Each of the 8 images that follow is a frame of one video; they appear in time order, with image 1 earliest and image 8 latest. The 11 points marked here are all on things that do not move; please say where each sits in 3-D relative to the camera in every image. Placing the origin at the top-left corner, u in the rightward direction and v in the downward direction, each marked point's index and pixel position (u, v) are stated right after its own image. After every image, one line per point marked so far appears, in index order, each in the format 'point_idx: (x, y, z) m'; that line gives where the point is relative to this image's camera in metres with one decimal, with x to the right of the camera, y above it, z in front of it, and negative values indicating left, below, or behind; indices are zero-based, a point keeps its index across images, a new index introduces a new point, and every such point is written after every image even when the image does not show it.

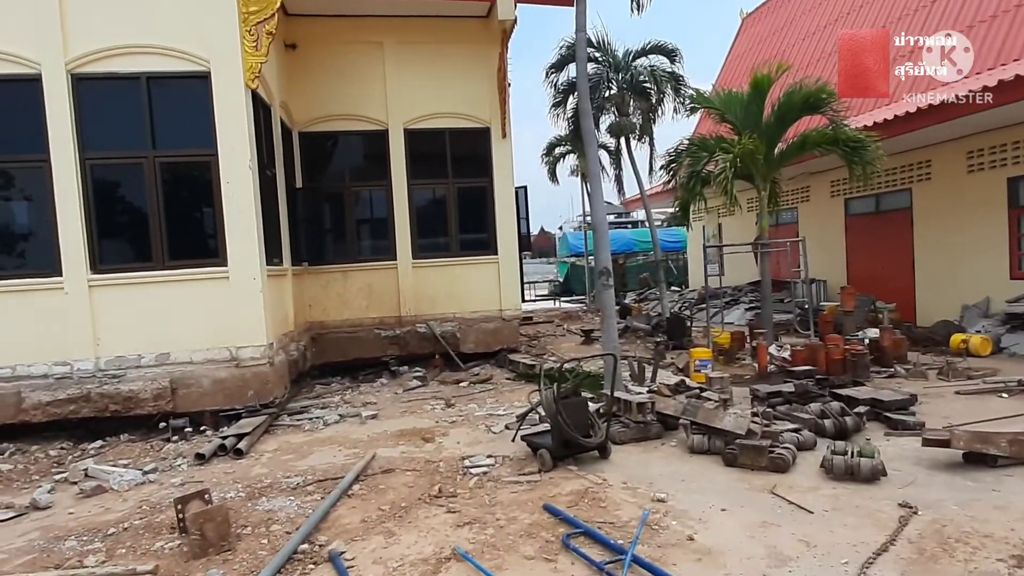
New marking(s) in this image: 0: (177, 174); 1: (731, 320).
0: (-3.6, +1.2, +7.4) m
1: (+4.3, -0.6, +13.7) m
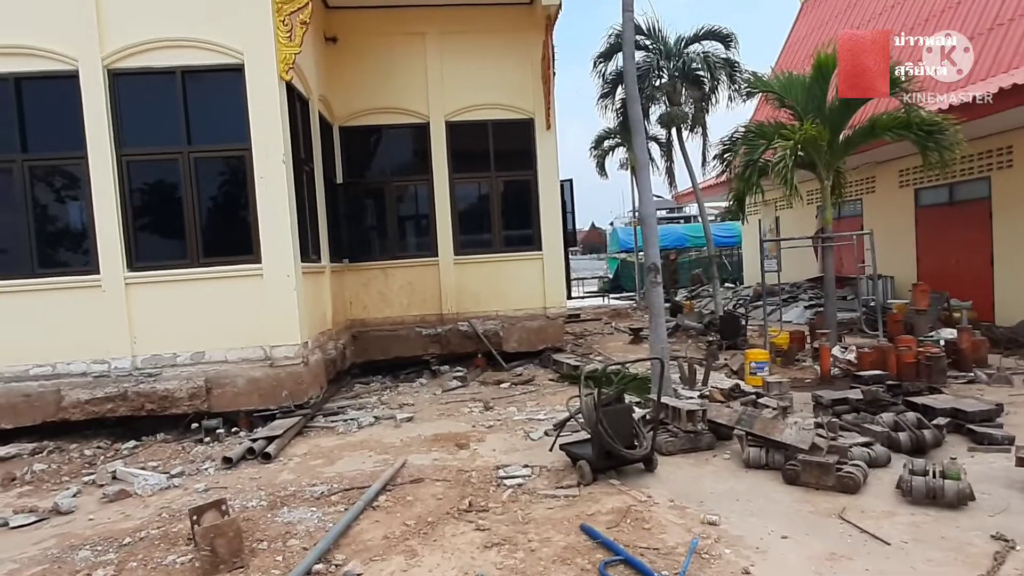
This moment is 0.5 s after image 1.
0: (-3.2, +1.3, +7.3) m
1: (+5.2, -0.5, +13.0) m
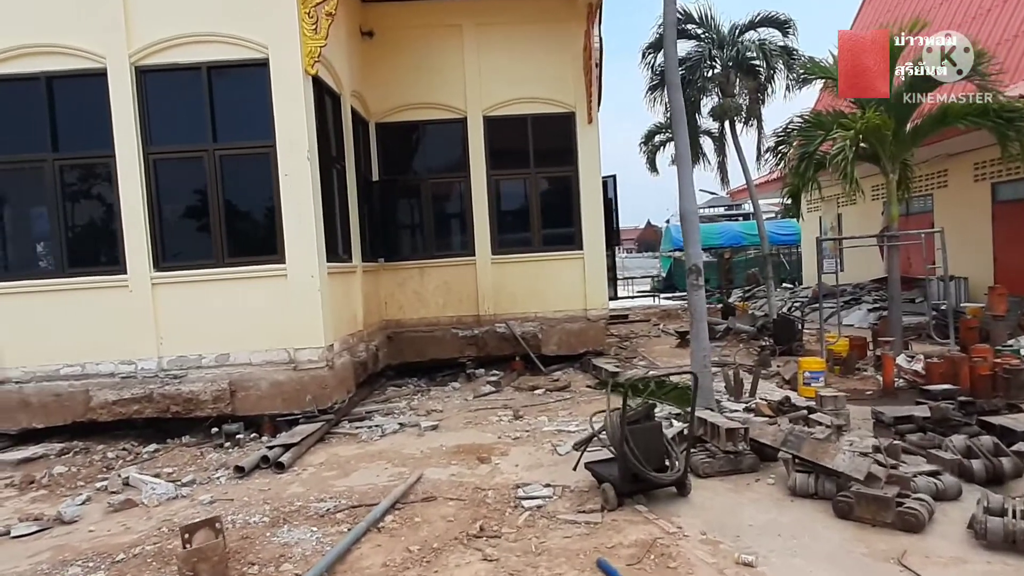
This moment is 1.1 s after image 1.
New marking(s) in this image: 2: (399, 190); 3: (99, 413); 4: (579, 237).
0: (-2.8, +1.2, +7.1) m
1: (+6.0, -0.6, +12.2) m
2: (-1.7, +1.5, +10.5) m
3: (-4.2, -1.3, +7.0) m
4: (+1.0, +0.8, +10.5) m
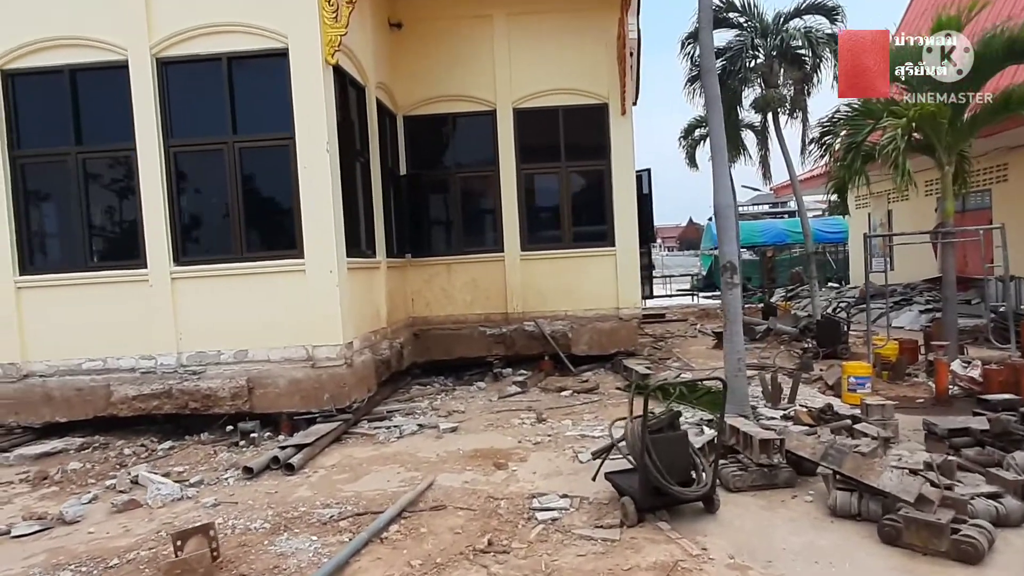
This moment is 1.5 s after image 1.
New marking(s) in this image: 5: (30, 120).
0: (-2.6, +1.3, +7.0) m
1: (+6.5, -0.6, +11.5) m
2: (-1.3, +1.5, +10.2) m
3: (-4.0, -1.2, +7.0) m
4: (+1.5, +0.8, +10.1) m
5: (-5.0, +1.8, +7.1) m
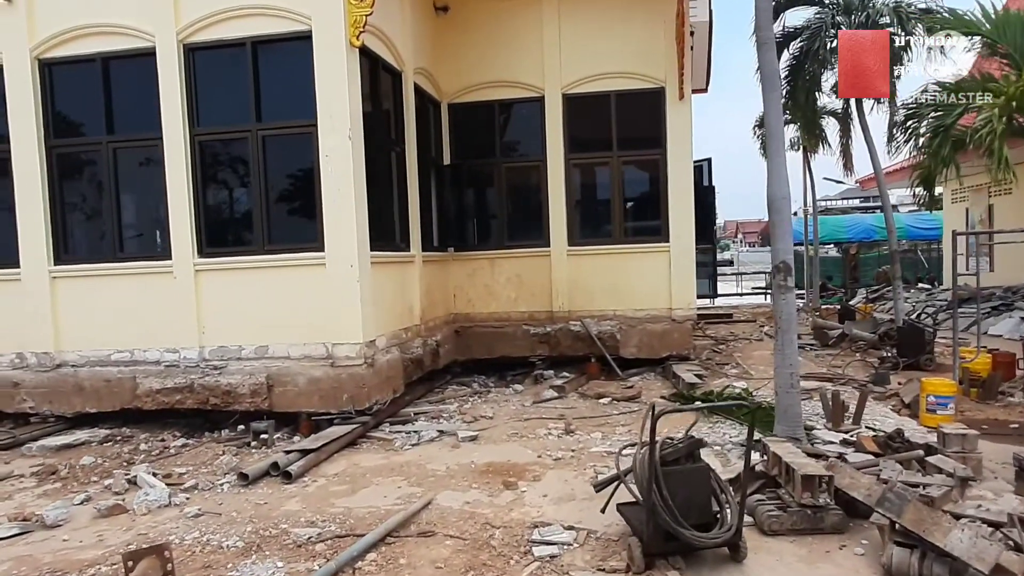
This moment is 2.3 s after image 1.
0: (-2.3, +1.4, +6.7) m
1: (+7.2, -0.6, +10.3) m
2: (-0.6, +1.6, +9.8) m
3: (-3.7, -1.1, +6.9) m
4: (+2.1, +0.8, +9.4) m
5: (-4.6, +1.9, +7.1) m
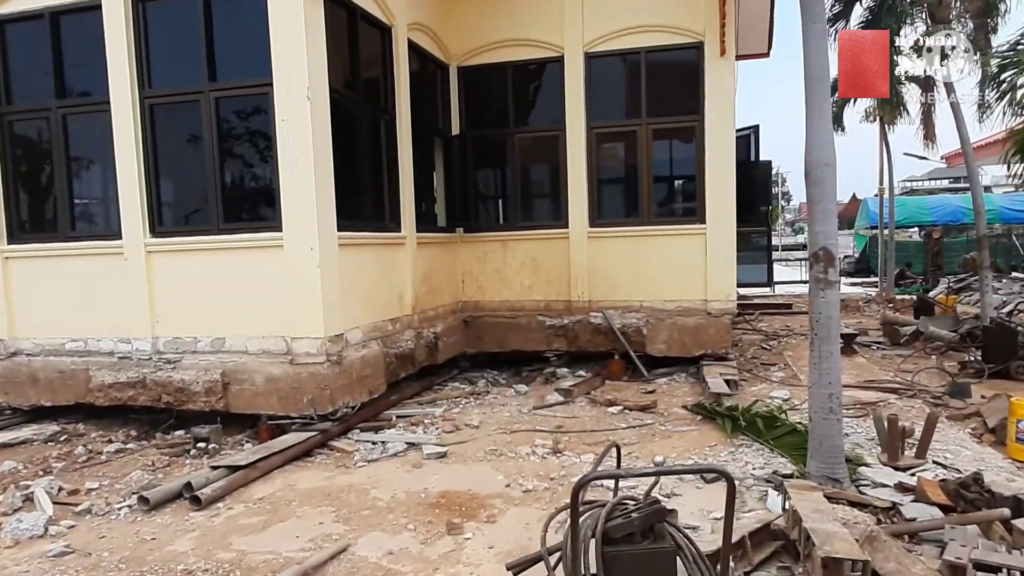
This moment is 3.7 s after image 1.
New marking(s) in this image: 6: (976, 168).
0: (-2.3, +1.5, +5.9) m
1: (+7.4, -0.6, +8.6) m
2: (-0.4, +1.8, +8.8) m
3: (-3.8, -1.0, +6.2) m
4: (+2.2, +1.0, +8.1) m
5: (-4.6, +2.0, +6.5) m
6: (+7.8, +2.0, +11.5) m
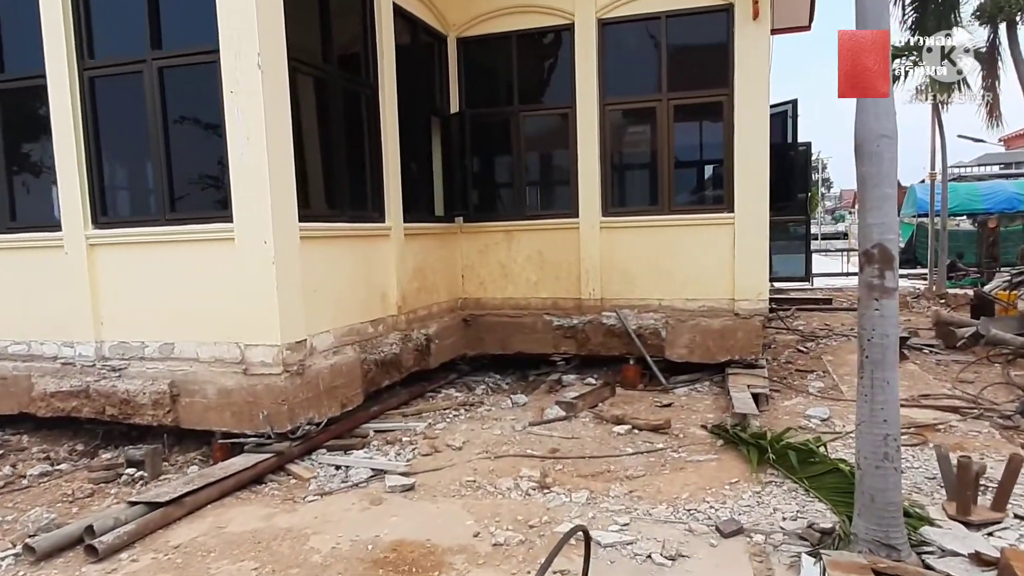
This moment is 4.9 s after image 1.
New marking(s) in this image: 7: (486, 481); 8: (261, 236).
0: (-2.4, +1.5, +5.1) m
1: (+7.5, -0.5, +7.4) m
2: (-0.3, +1.8, +7.9) m
3: (-3.8, -0.9, +5.6) m
4: (+2.3, +1.0, +7.1) m
5: (-4.7, +2.1, +5.8) m
6: (+8.0, +2.1, +10.3) m
7: (-0.1, -1.2, +4.4) m
8: (-1.8, +0.4, +4.8) m
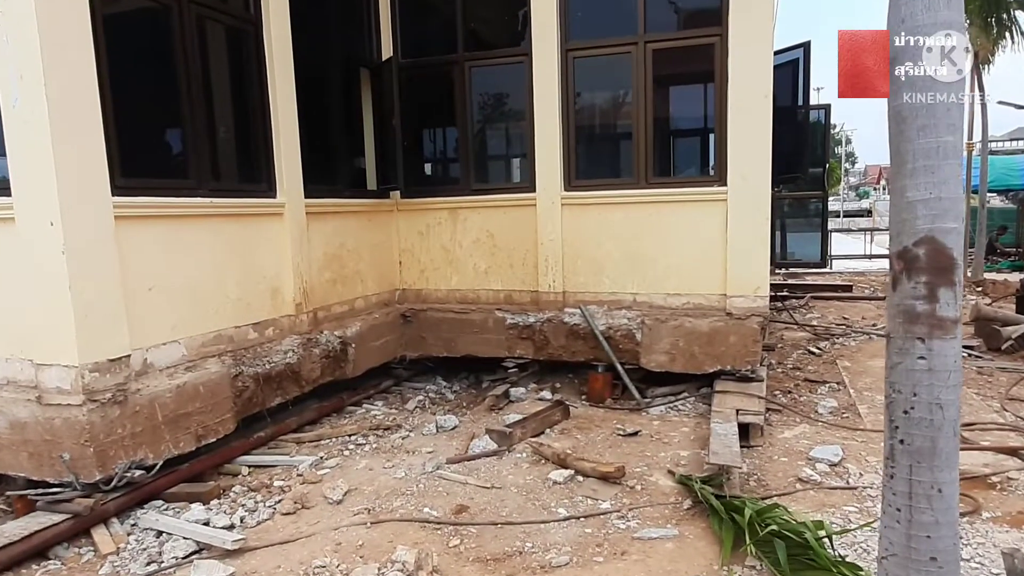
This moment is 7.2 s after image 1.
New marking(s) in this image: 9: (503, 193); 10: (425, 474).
0: (-3.0, +1.5, +3.7) m
1: (+6.9, -0.5, +5.8) m
2: (-0.8, +1.9, +6.5) m
3: (-4.4, -0.9, +4.3) m
4: (+1.7, +1.1, +5.7) m
5: (-5.2, +2.1, +4.5) m
6: (+7.5, +2.2, +8.6) m
7: (-0.7, -1.2, +3.1) m
8: (-2.3, +0.4, +3.5) m
9: (-0.1, +0.9, +6.3) m
10: (-0.5, -1.1, +4.2) m
